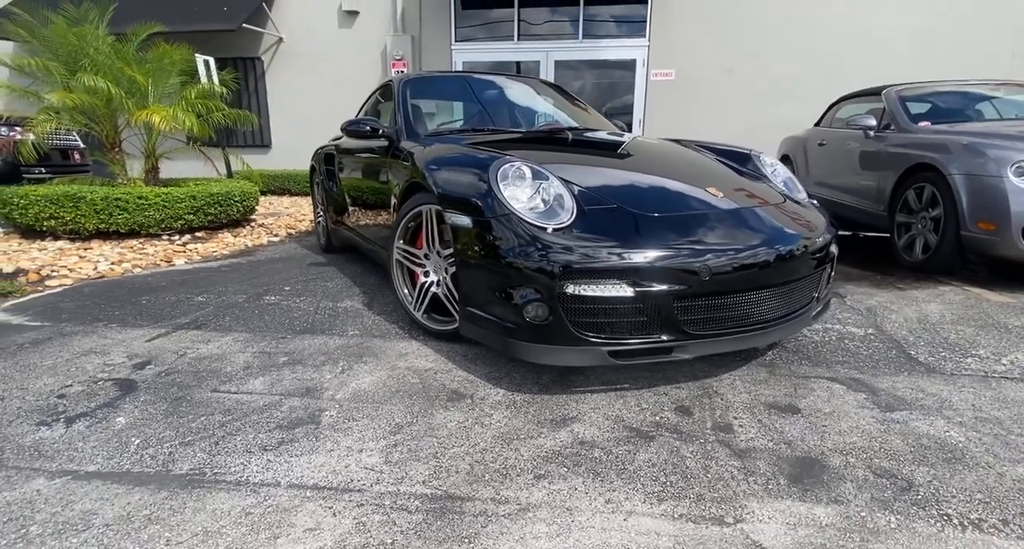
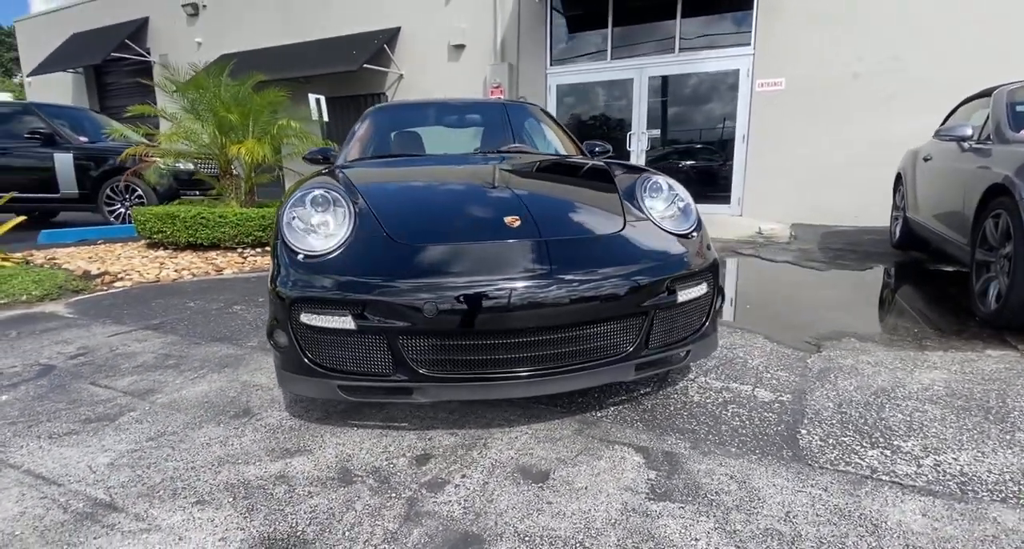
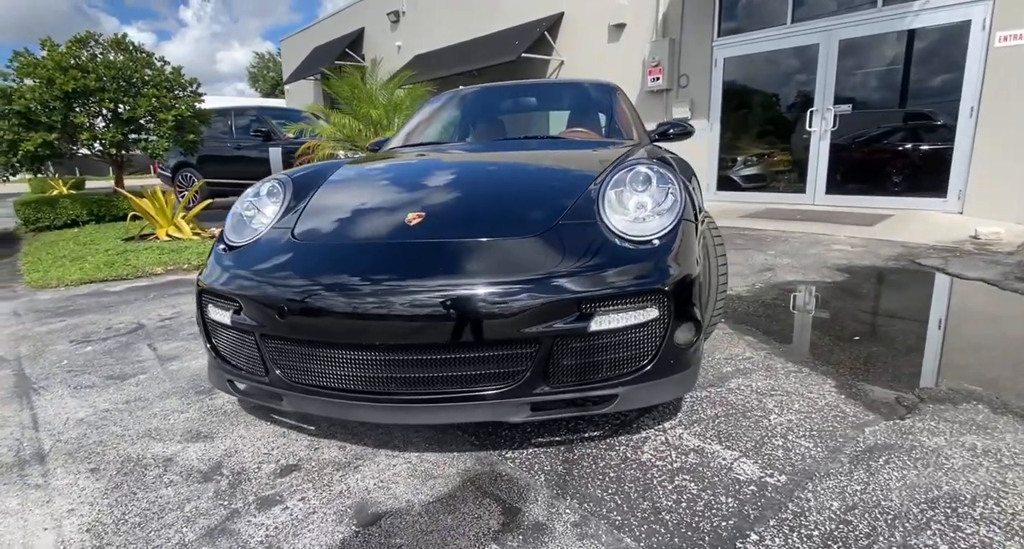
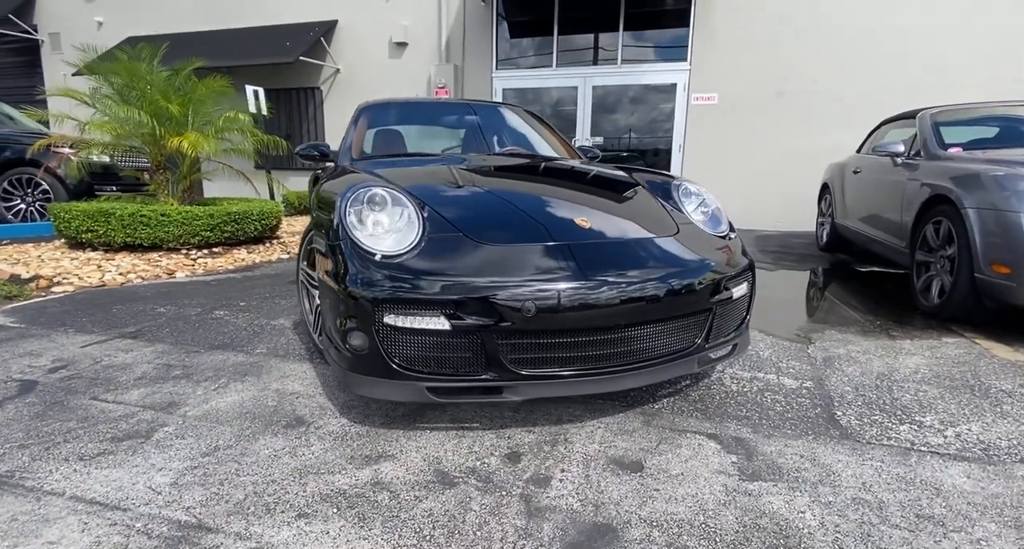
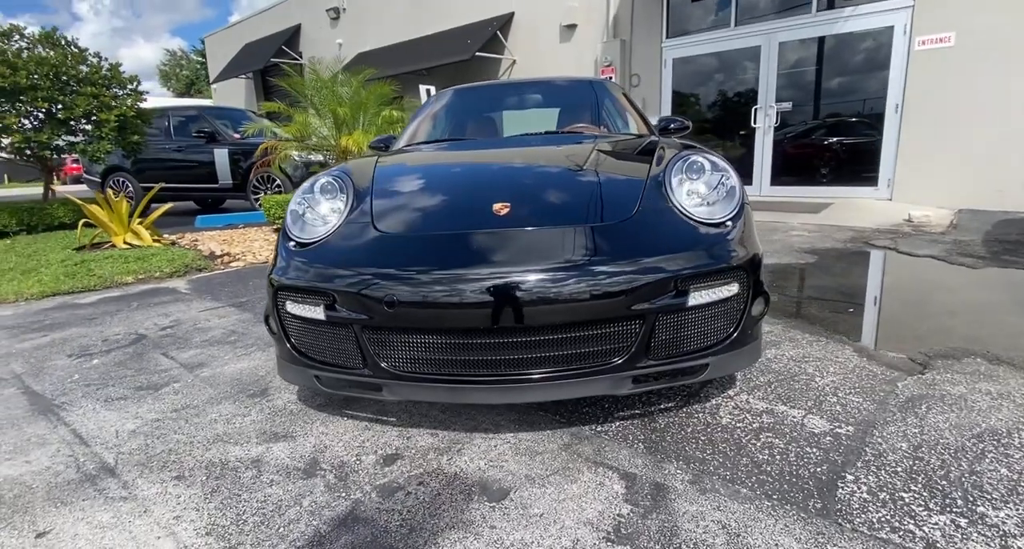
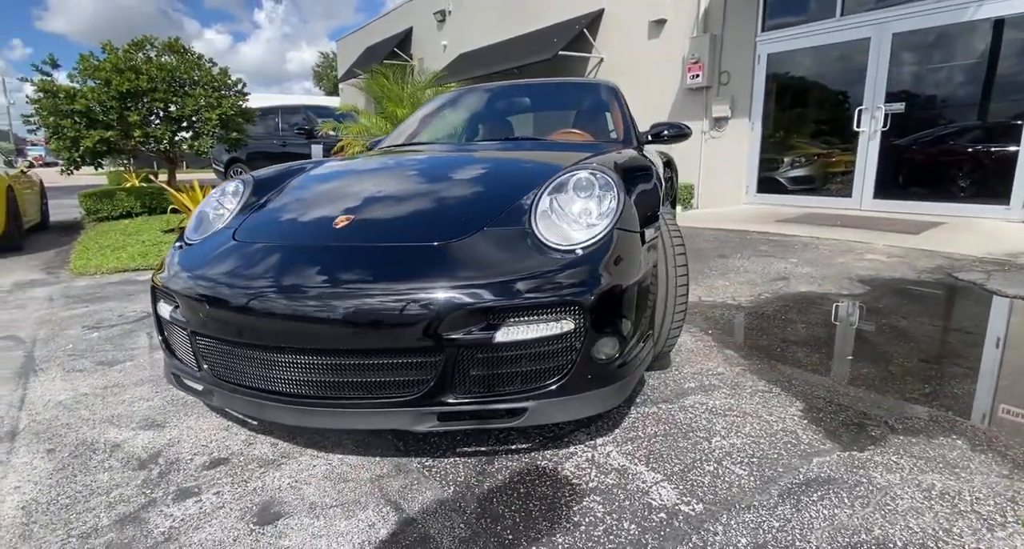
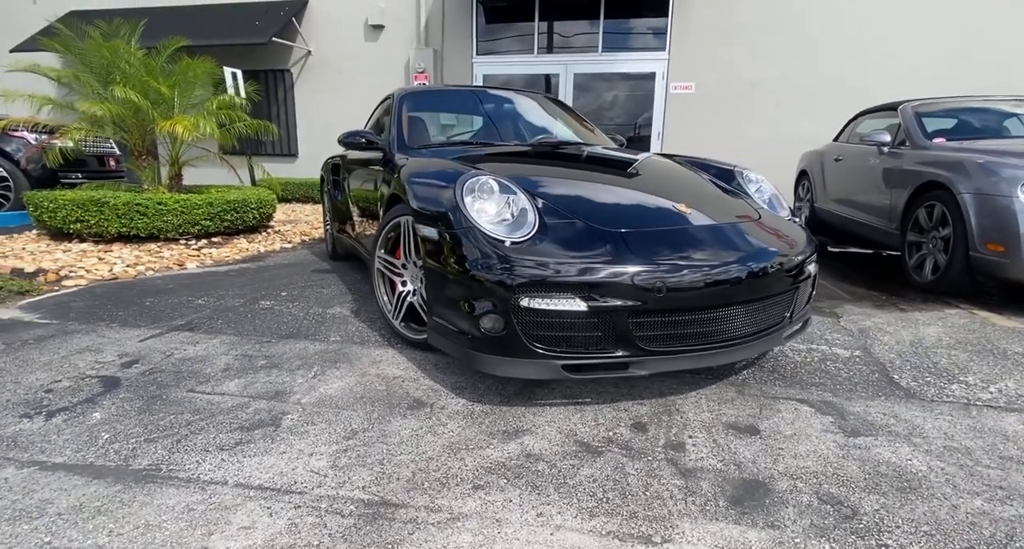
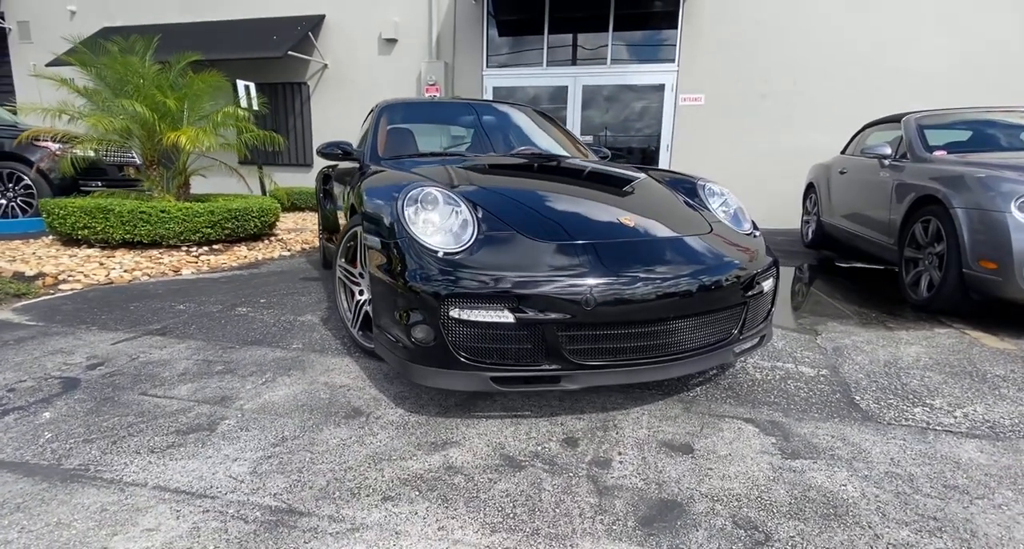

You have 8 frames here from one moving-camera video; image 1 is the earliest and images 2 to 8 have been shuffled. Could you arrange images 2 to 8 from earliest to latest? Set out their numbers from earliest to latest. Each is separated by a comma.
7, 8, 4, 2, 5, 3, 6
